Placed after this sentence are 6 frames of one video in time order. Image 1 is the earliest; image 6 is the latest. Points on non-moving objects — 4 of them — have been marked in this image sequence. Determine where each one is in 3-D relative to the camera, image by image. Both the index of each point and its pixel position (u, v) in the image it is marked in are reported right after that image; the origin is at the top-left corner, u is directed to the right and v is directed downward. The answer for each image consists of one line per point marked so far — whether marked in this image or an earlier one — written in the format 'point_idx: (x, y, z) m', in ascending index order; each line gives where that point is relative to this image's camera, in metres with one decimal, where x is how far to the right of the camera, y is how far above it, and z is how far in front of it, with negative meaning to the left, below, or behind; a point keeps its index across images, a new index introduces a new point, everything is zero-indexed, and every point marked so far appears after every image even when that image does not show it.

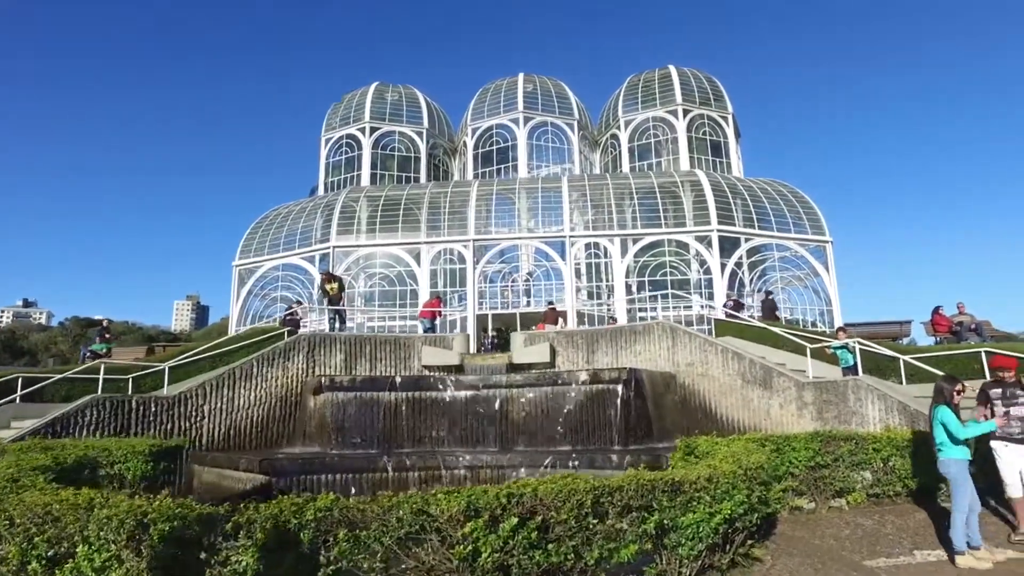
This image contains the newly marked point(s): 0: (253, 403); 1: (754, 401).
0: (-6.0, -2.7, +15.8) m
1: (+5.0, -2.3, +14.0) m
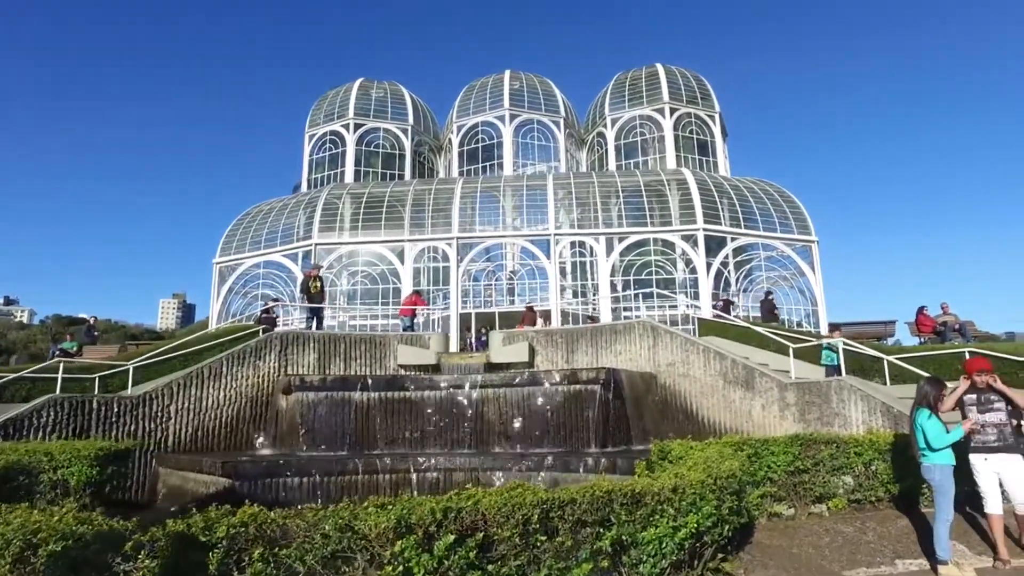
0: (-6.5, -2.6, +15.3) m
1: (+4.5, -2.3, +13.7) m
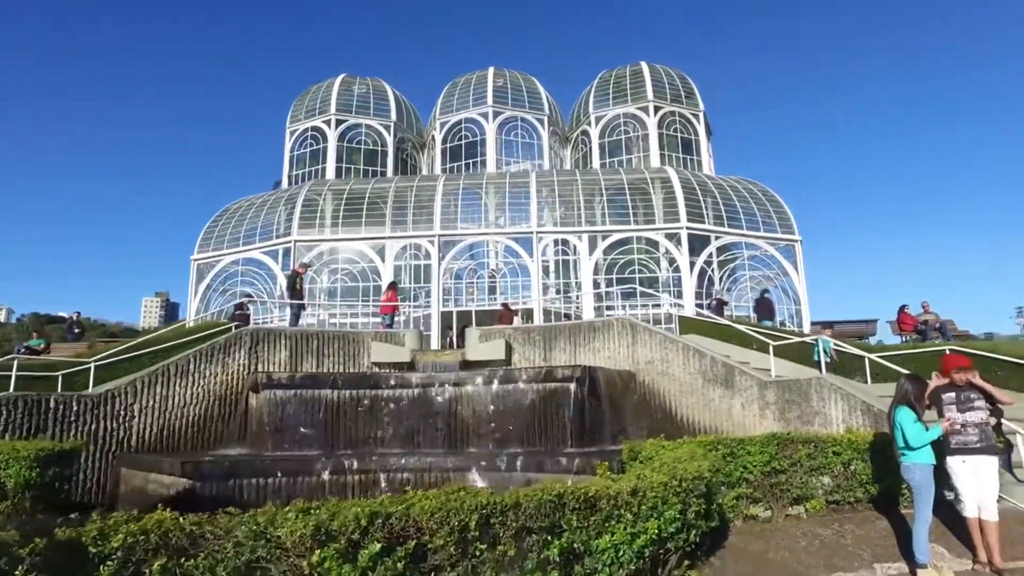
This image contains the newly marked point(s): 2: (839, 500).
0: (-7.1, -2.5, +14.8) m
1: (+4.0, -2.2, +13.4) m
2: (+3.8, -2.5, +7.9) m
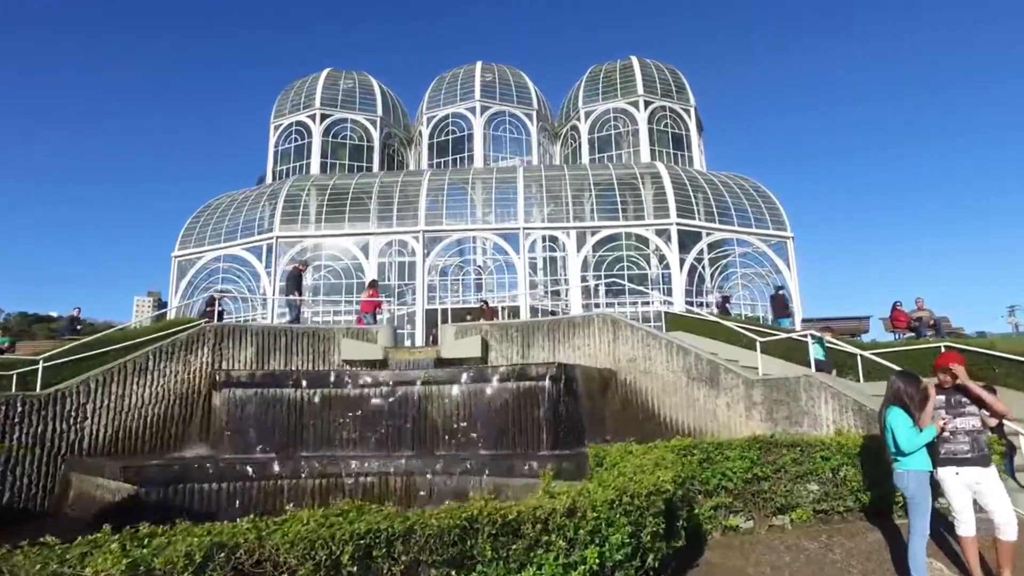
0: (-7.6, -2.4, +14.0) m
1: (+3.5, -2.1, +12.7) m
2: (+3.4, -2.4, +7.2) m
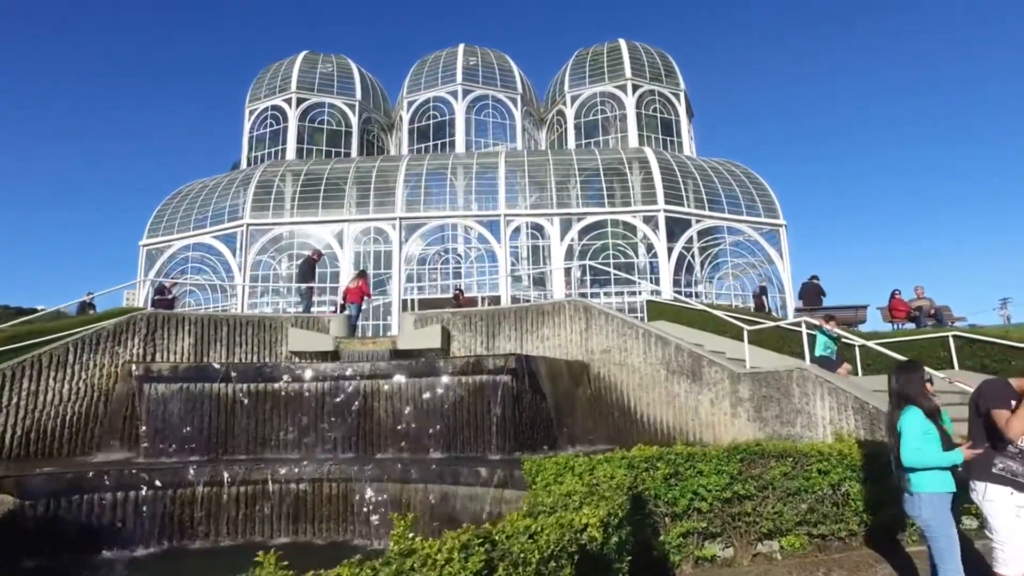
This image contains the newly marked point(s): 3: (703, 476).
0: (-8.3, -2.0, +12.6) m
1: (+2.8, -1.8, +11.4) m
2: (+2.7, -2.1, +5.8) m
3: (+1.6, -1.6, +5.7) m
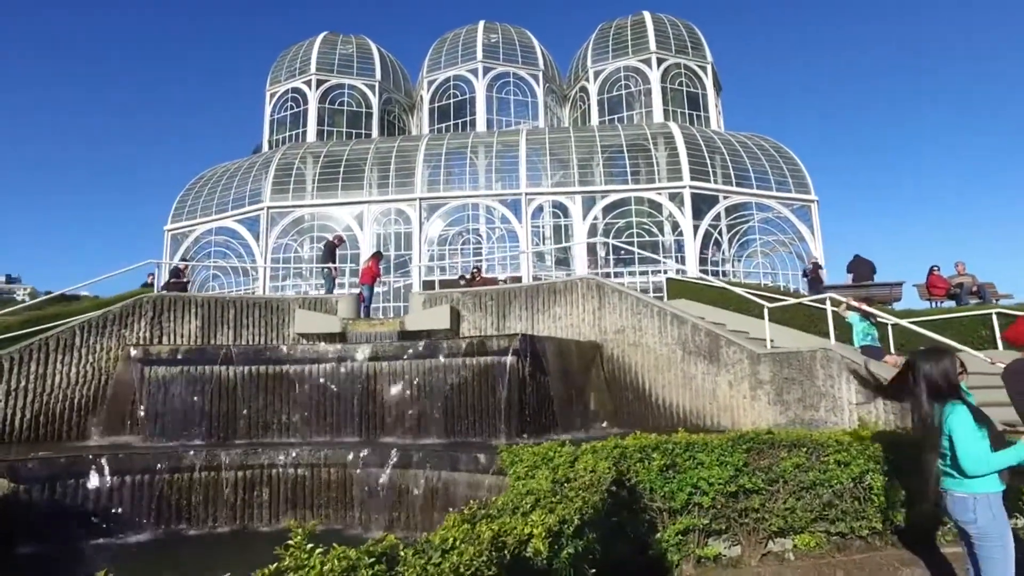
0: (-8.1, -1.7, +12.4) m
1: (+3.0, -1.4, +10.8) m
2: (+2.6, -1.9, +5.2) m
3: (+1.5, -1.3, +5.1) m
